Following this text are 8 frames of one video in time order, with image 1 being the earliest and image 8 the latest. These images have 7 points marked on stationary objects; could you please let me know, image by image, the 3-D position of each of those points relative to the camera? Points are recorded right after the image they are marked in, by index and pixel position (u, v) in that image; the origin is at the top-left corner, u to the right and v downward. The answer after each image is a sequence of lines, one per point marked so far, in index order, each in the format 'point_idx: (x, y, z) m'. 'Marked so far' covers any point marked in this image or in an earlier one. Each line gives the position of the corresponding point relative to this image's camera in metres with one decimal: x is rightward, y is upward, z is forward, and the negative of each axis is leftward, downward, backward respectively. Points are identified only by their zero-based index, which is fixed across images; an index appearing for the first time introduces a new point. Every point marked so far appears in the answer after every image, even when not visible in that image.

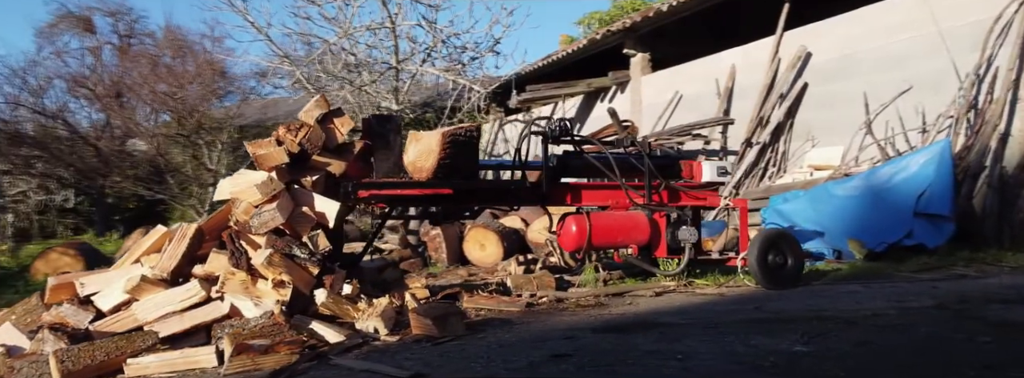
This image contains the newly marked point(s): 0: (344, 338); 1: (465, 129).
0: (-1.1, -1.0, +5.9) m
1: (-0.4, +0.5, +7.0) m
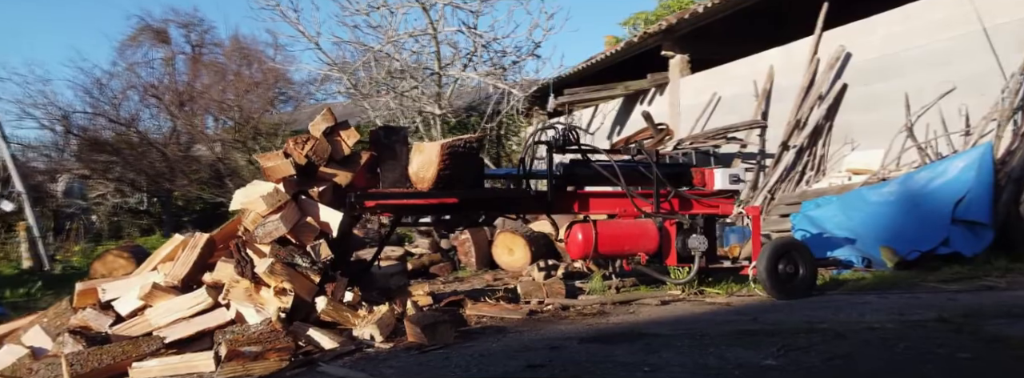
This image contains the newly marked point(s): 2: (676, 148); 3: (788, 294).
0: (-1.2, -1.1, +6.2) m
1: (-0.4, +0.4, +7.2) m
2: (+2.3, +0.6, +12.8) m
3: (+2.4, -0.9, +7.8) m
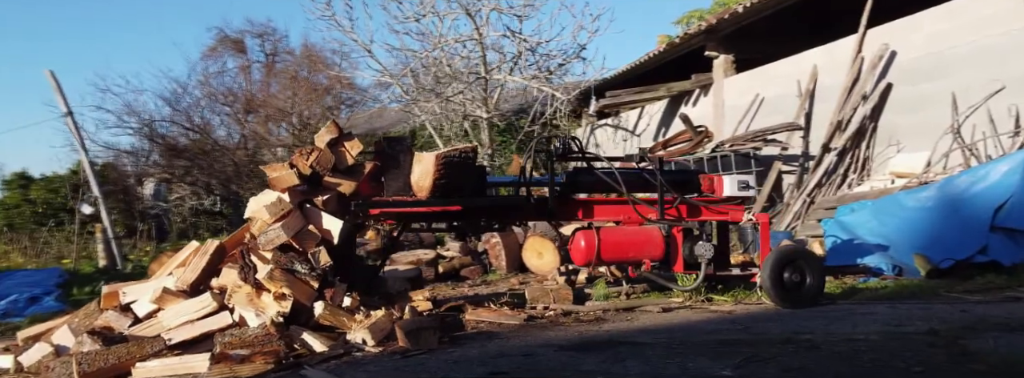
0: (-1.3, -1.1, +6.5) m
1: (-0.4, +0.3, +7.4) m
2: (+2.8, +0.5, +12.7) m
3: (+2.4, -1.0, +7.7) m
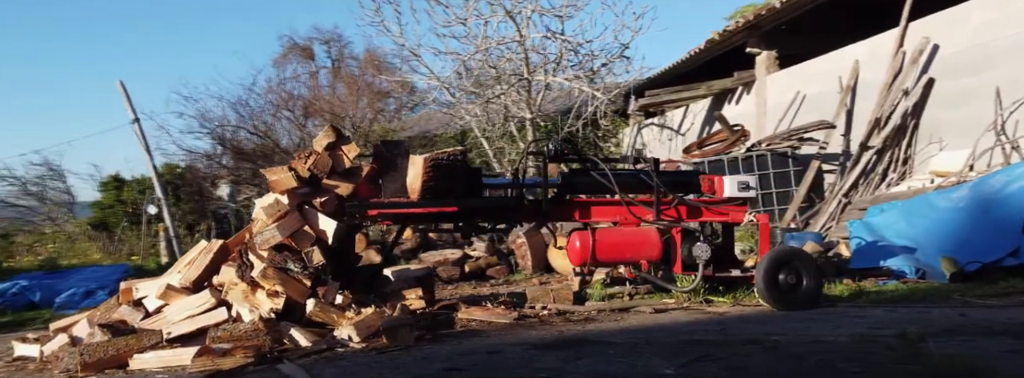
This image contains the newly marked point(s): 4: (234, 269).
0: (-1.5, -1.2, +6.8) m
1: (-0.5, +0.3, +7.6) m
2: (+3.3, +0.5, +12.5) m
3: (+2.3, -1.0, +7.6) m
4: (-2.3, -0.7, +7.3) m
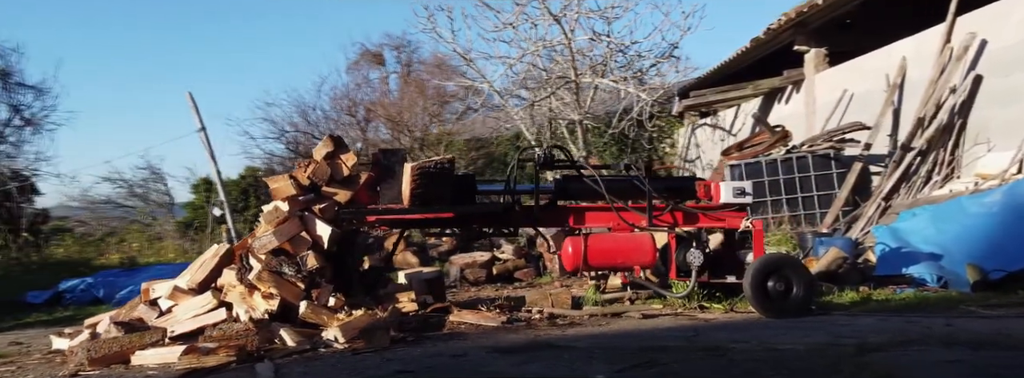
0: (-1.7, -1.2, +7.1) m
1: (-0.6, +0.2, +7.8) m
2: (+3.8, +0.5, +12.2) m
3: (+2.2, -1.0, +7.4) m
4: (-2.4, -0.7, +7.8) m
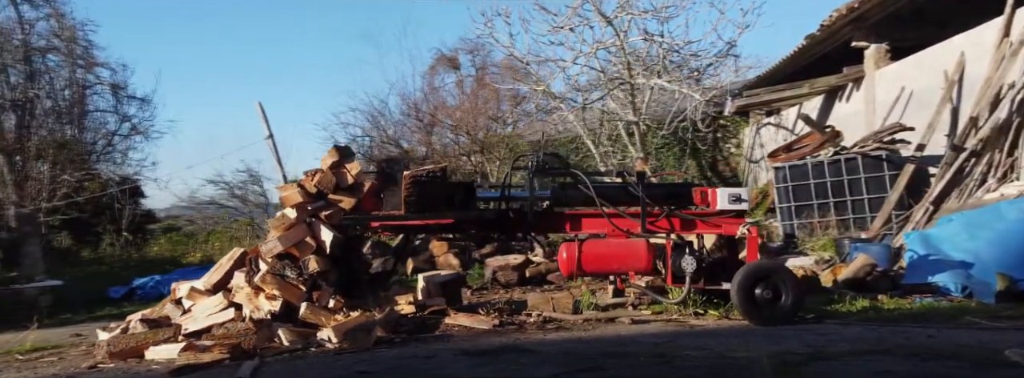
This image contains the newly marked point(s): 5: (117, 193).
0: (-1.9, -1.3, +7.5) m
1: (-0.7, +0.2, +8.0) m
2: (+4.3, +0.5, +11.7) m
3: (+2.0, -1.1, +7.3) m
4: (-2.4, -0.8, +8.3) m
5: (-7.2, -0.1, +16.5) m
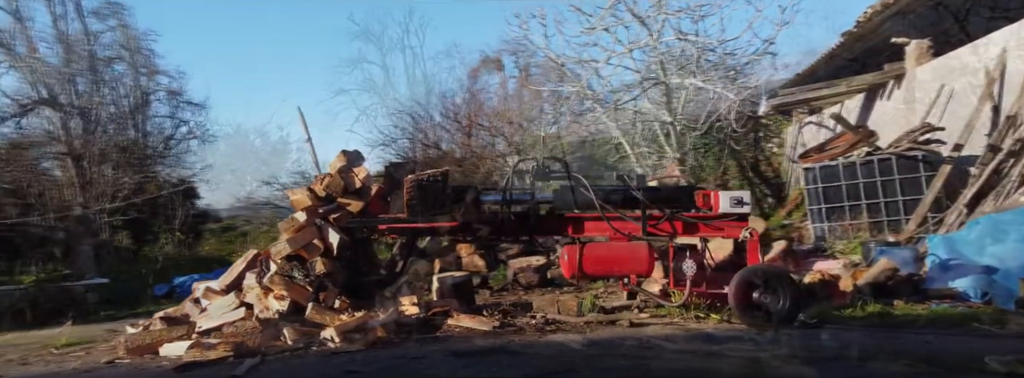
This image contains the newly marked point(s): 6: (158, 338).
0: (-1.9, -1.3, +7.7) m
1: (-0.7, +0.2, +8.1) m
2: (+4.6, +0.5, +11.4) m
3: (+2.0, -1.1, +7.1) m
4: (-2.4, -0.8, +8.5) m
5: (-6.5, -0.1, +17.1) m
6: (-3.2, -1.3, +8.1) m
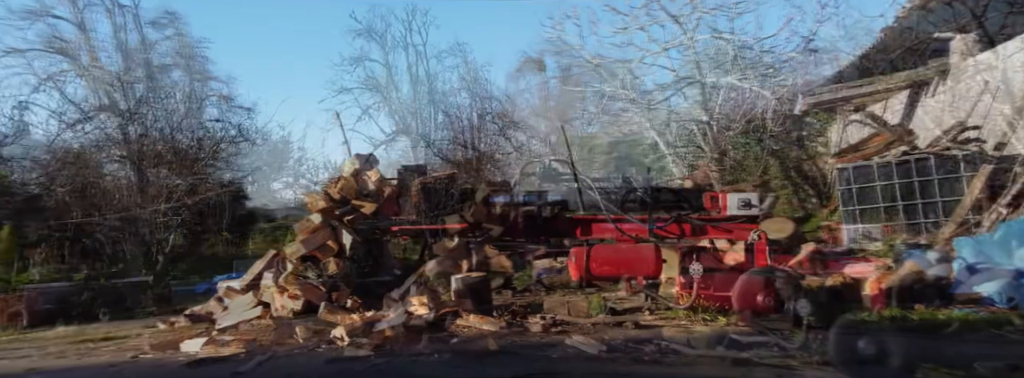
0: (-1.8, -1.3, +7.9) m
1: (-0.6, +0.1, +8.2) m
2: (+4.9, +0.5, +11.1) m
3: (+2.0, -1.1, +7.0) m
4: (-2.3, -0.8, +8.7) m
5: (-5.7, -0.1, +17.6) m
6: (-3.1, -1.4, +8.4) m
